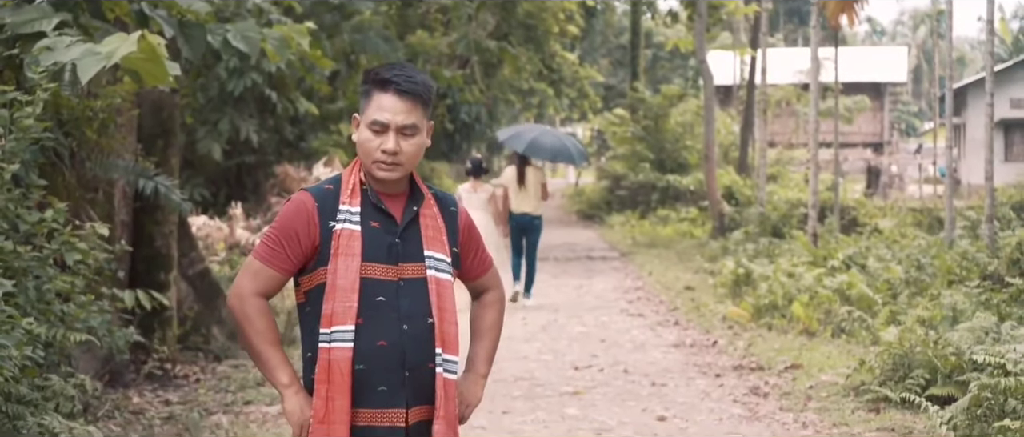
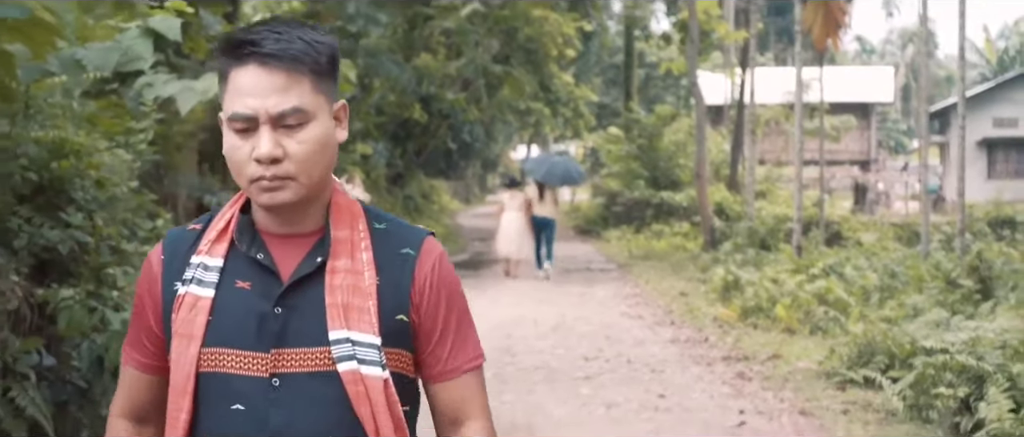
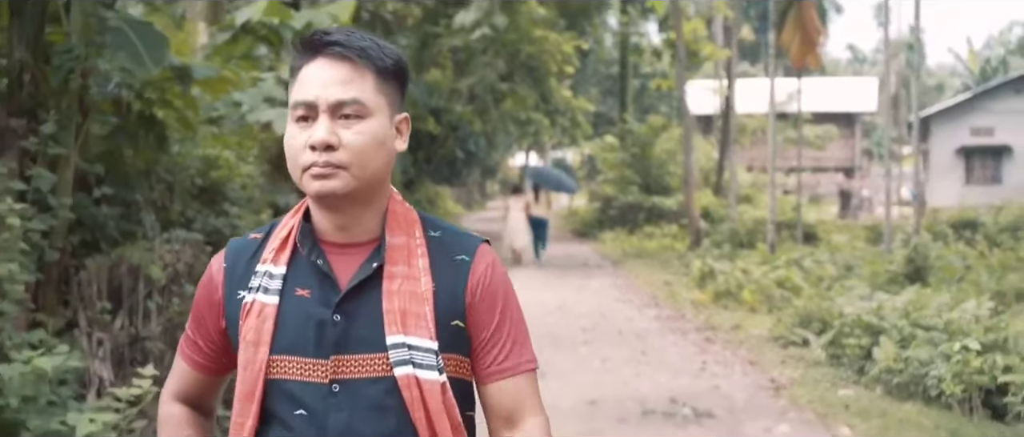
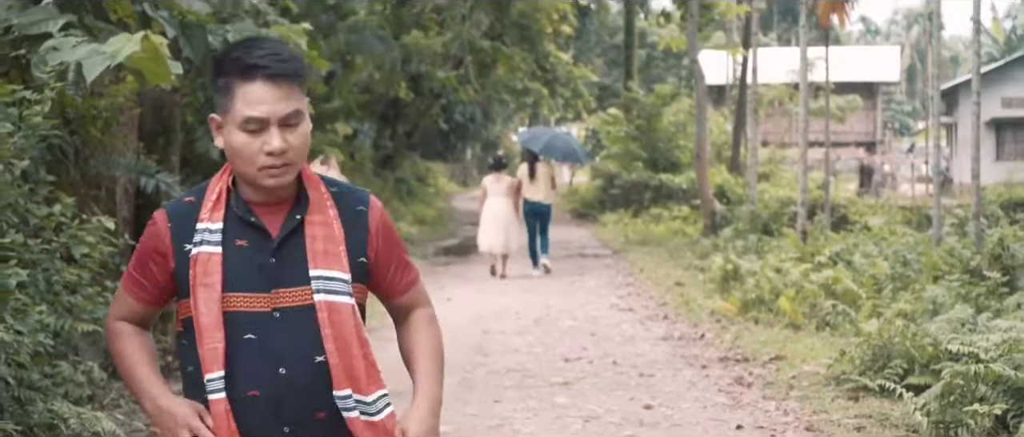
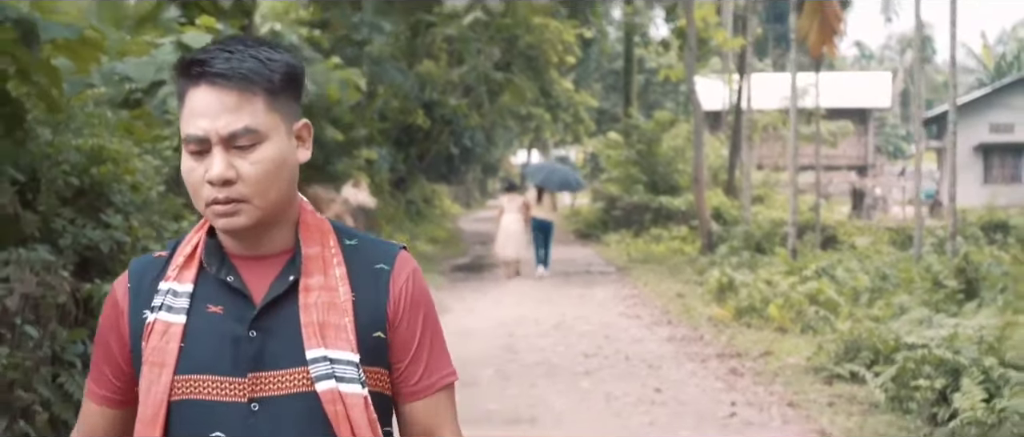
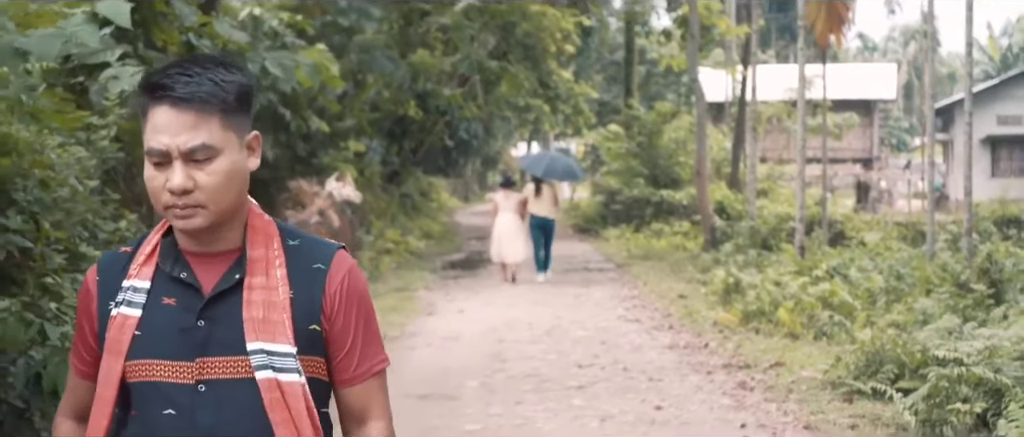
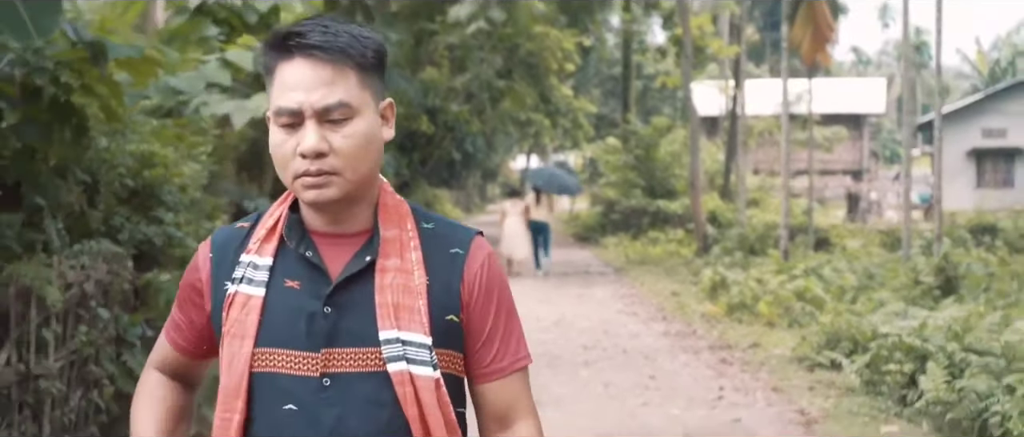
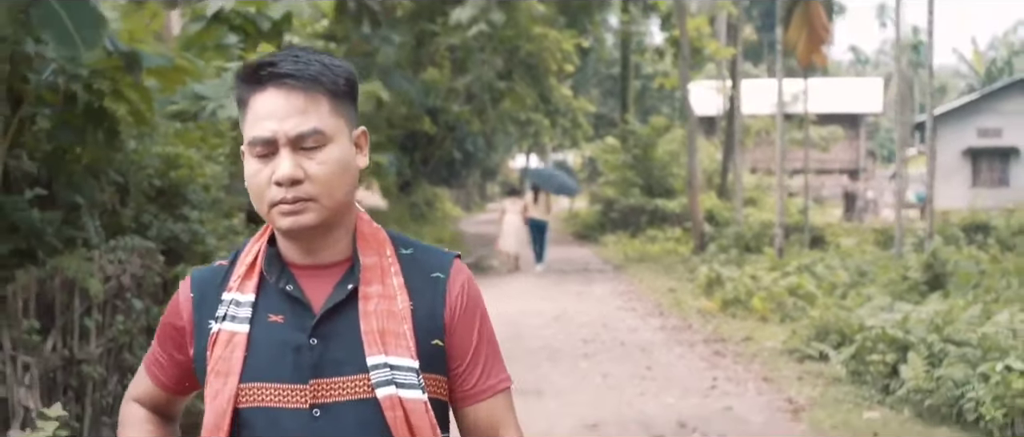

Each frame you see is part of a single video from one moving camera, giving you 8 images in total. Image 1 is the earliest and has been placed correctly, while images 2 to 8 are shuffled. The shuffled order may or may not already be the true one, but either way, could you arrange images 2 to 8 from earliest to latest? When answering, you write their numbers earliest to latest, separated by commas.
4, 6, 2, 5, 7, 8, 3
